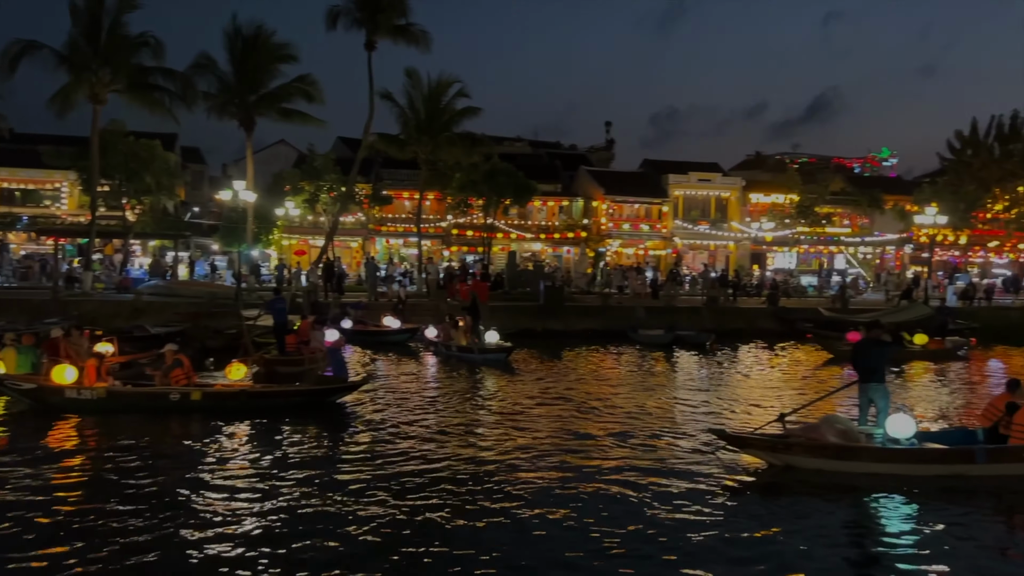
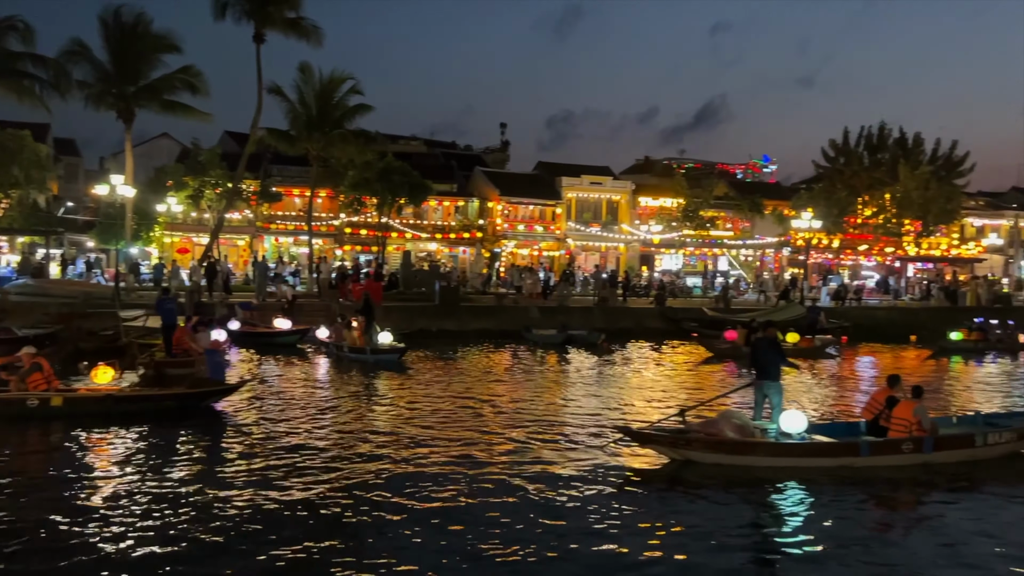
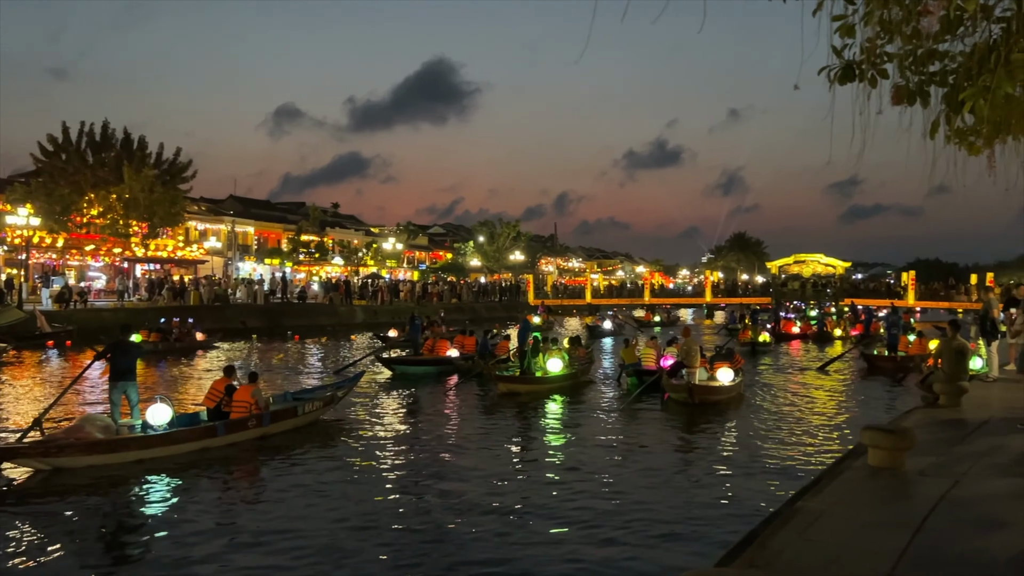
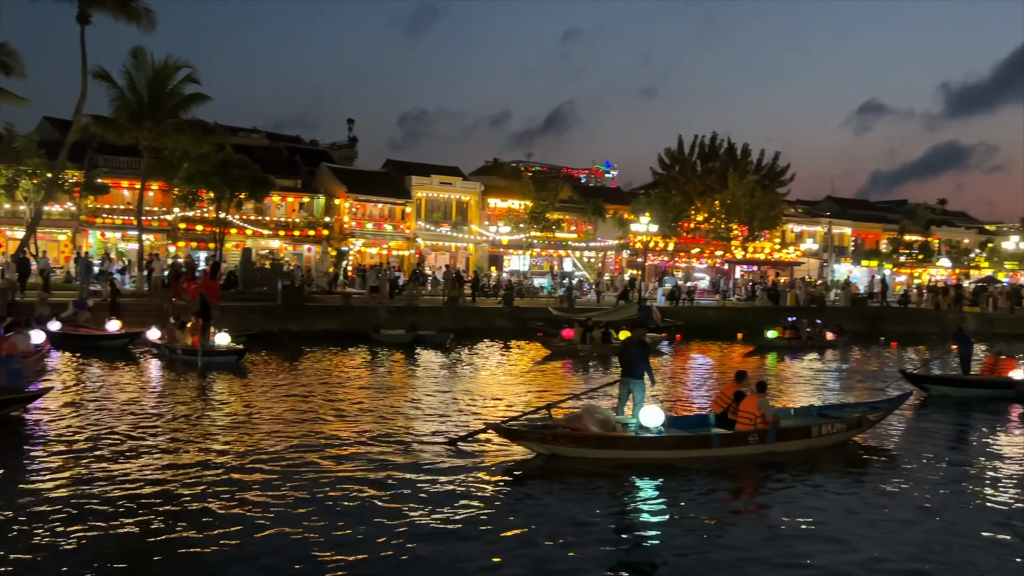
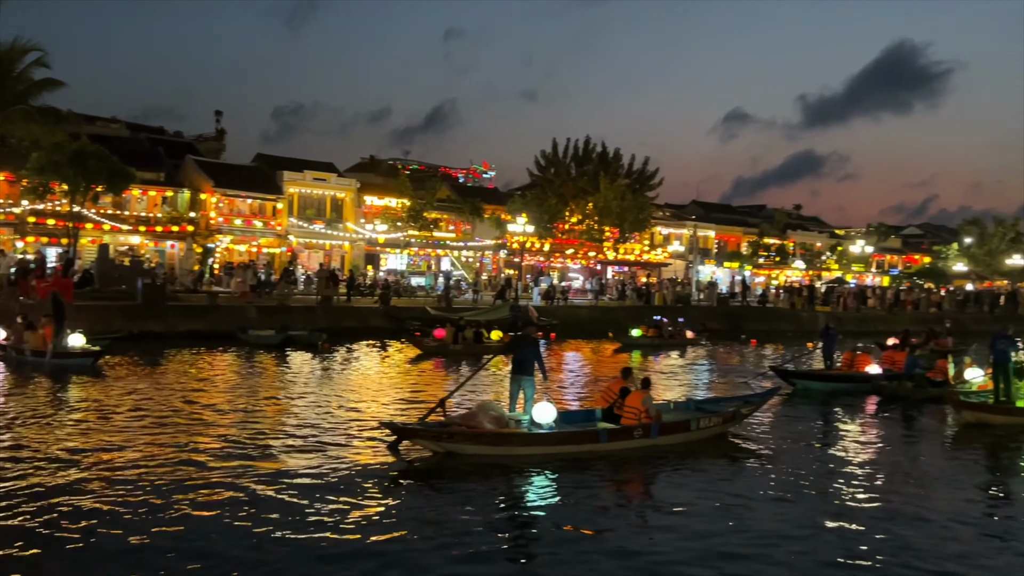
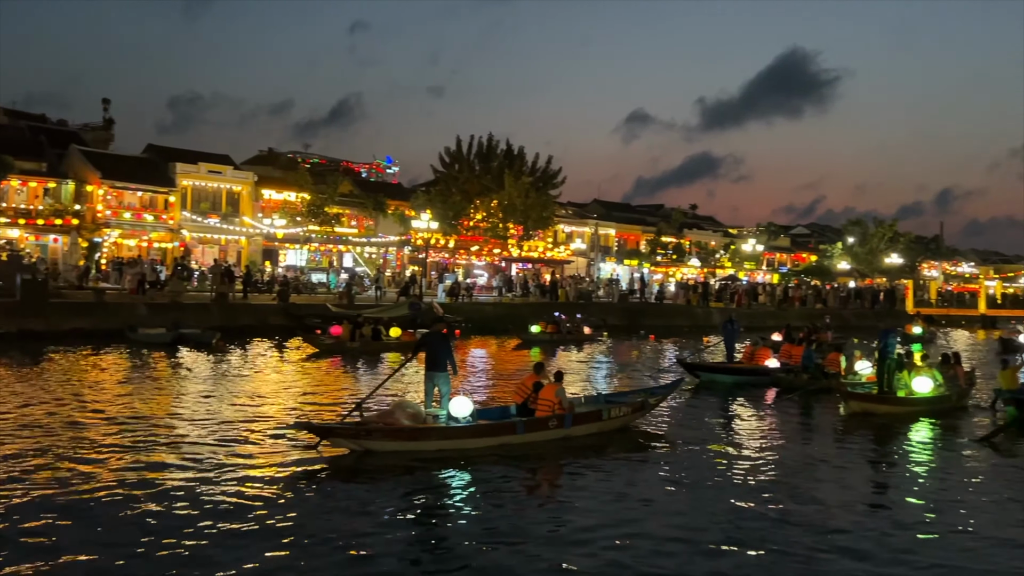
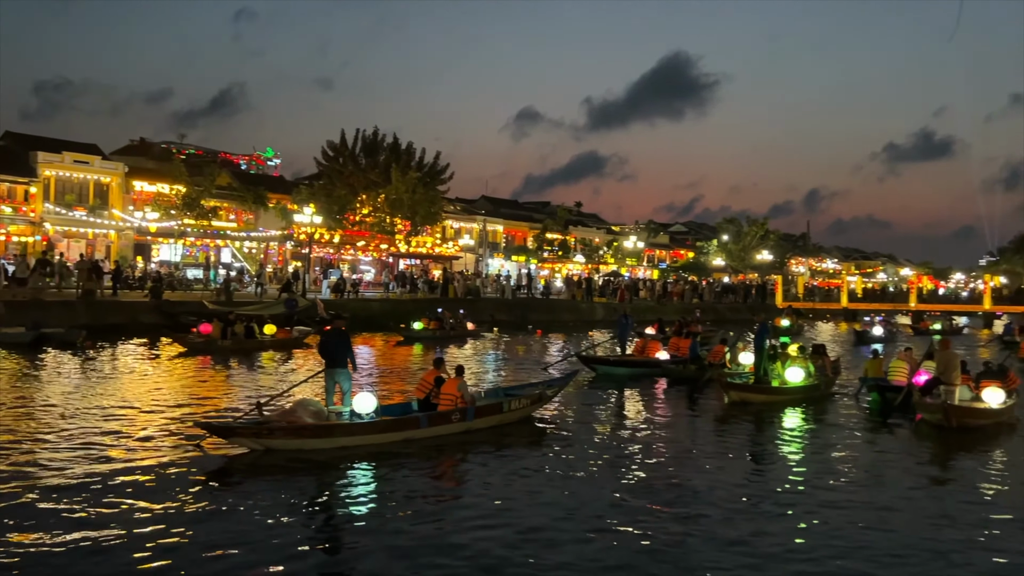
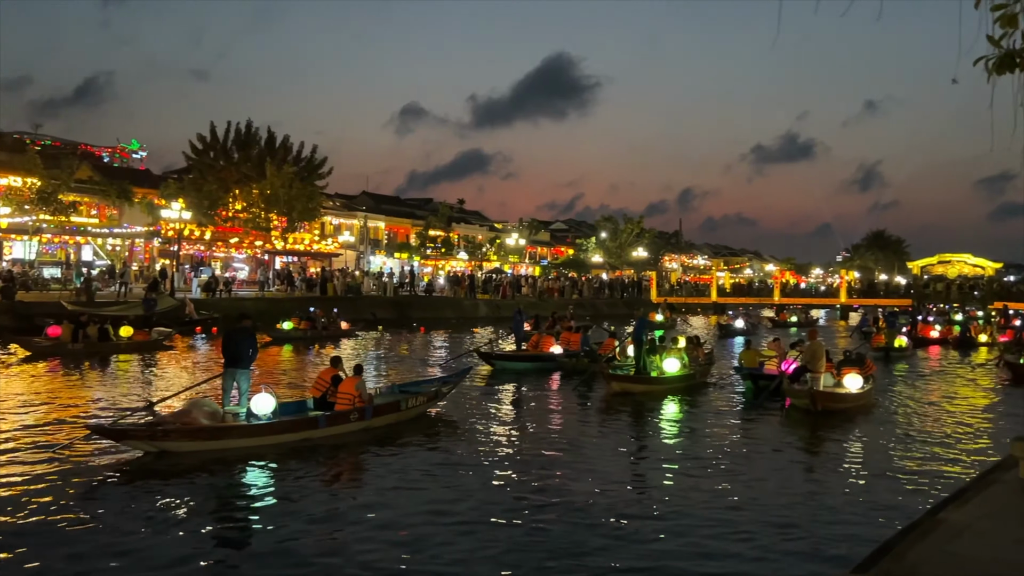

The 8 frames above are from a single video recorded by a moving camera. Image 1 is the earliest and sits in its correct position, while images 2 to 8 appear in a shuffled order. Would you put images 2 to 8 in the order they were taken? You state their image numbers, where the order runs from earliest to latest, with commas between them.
2, 4, 5, 6, 7, 8, 3
